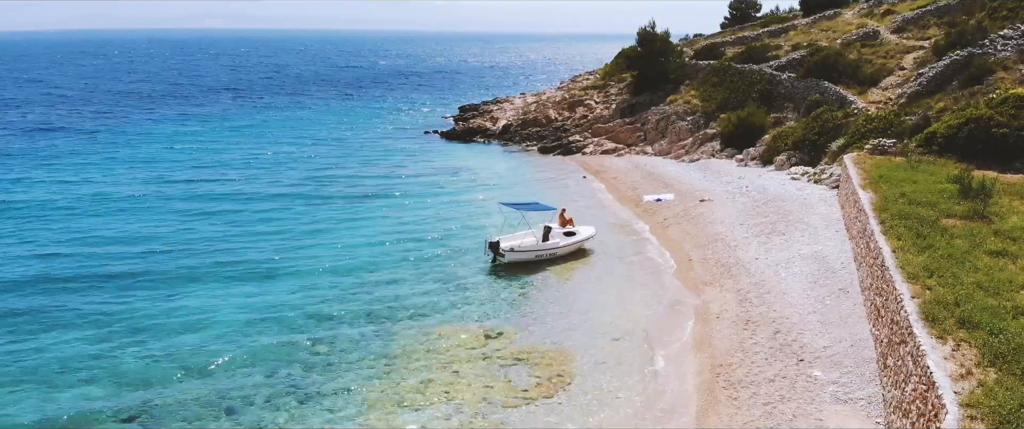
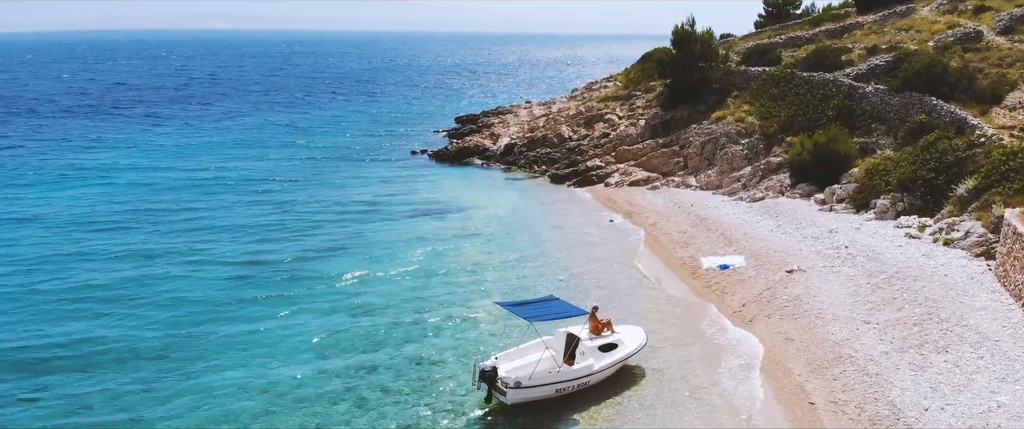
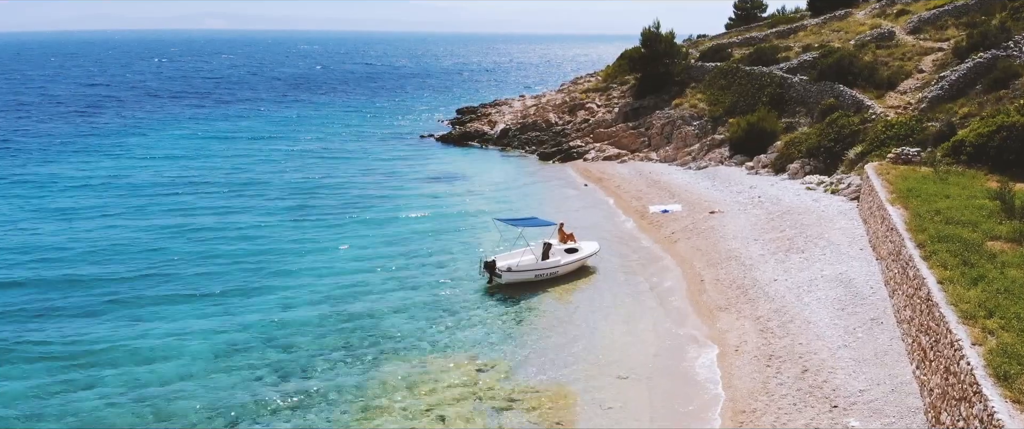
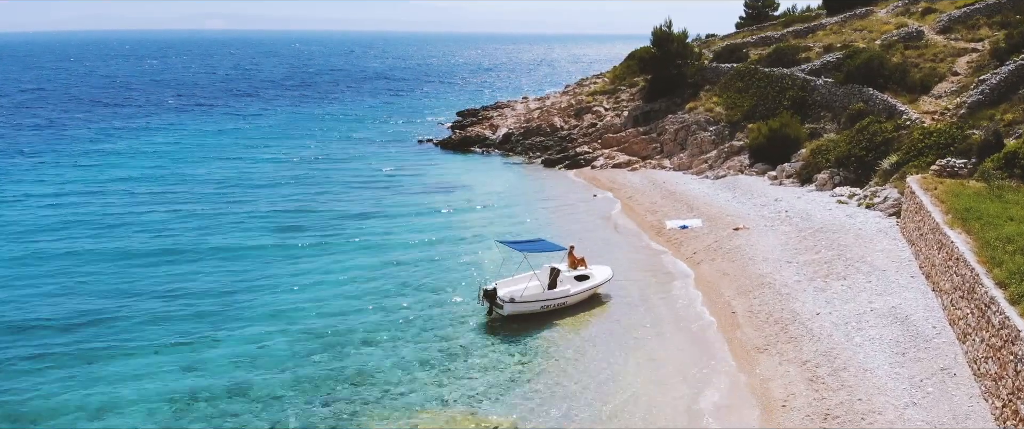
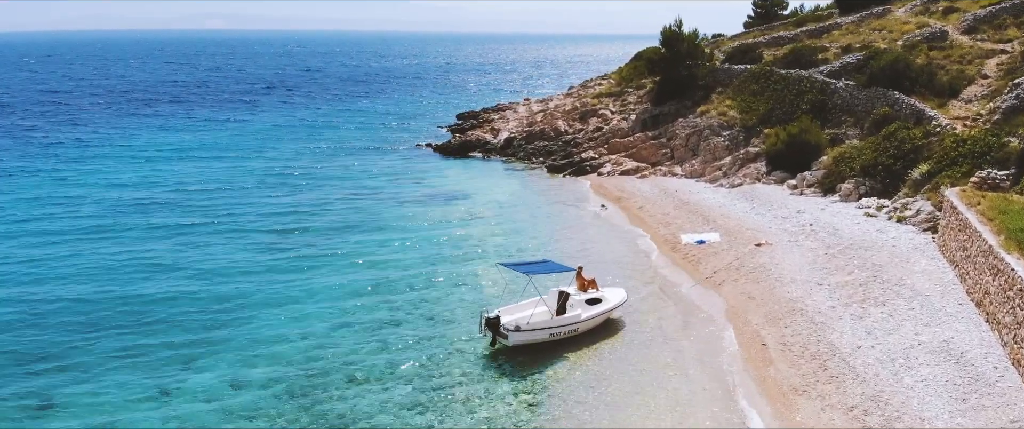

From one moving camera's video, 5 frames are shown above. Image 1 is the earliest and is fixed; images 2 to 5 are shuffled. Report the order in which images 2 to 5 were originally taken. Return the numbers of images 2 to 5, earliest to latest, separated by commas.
3, 4, 5, 2
